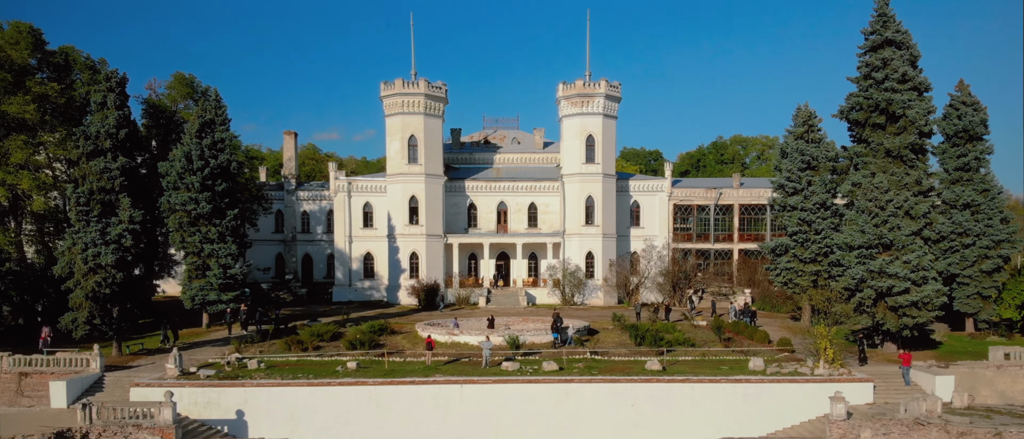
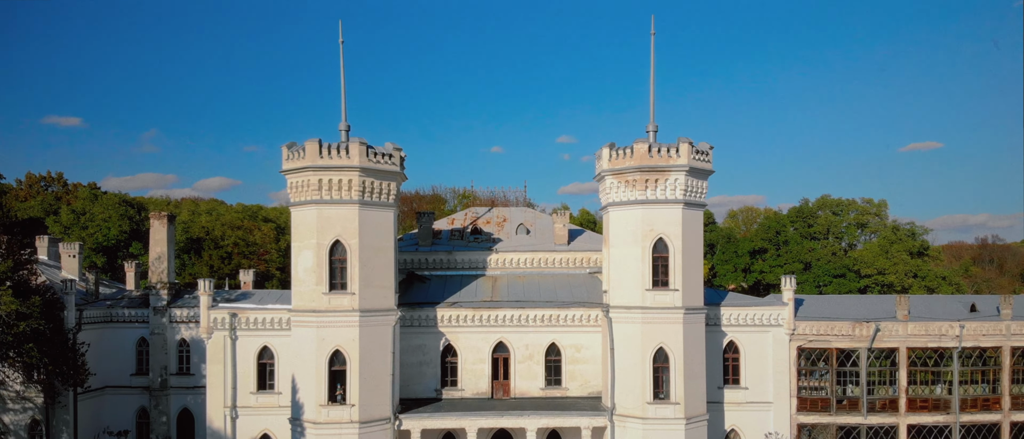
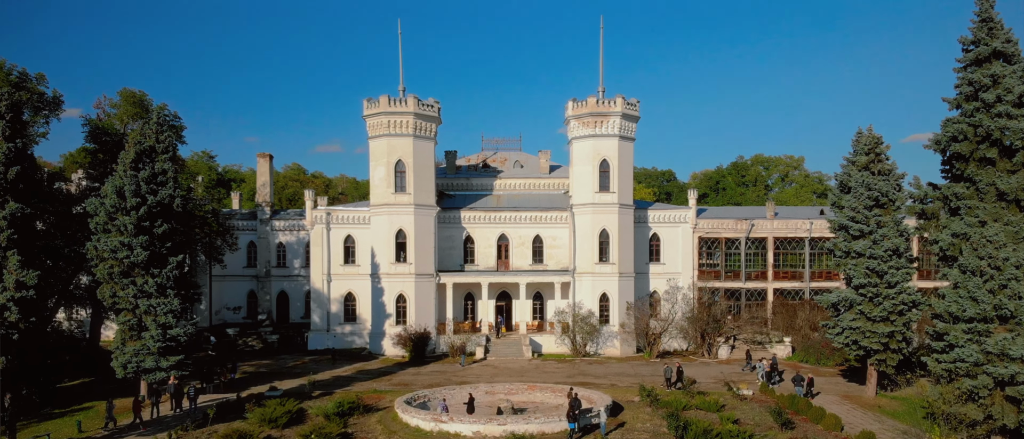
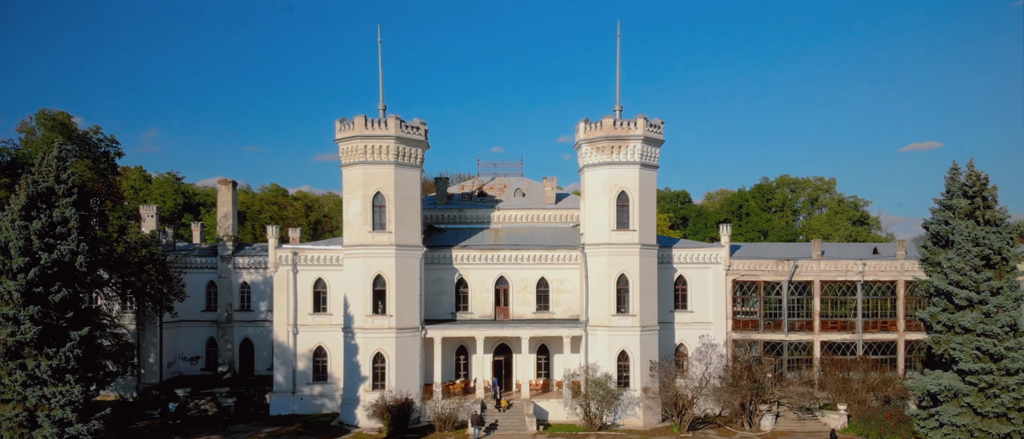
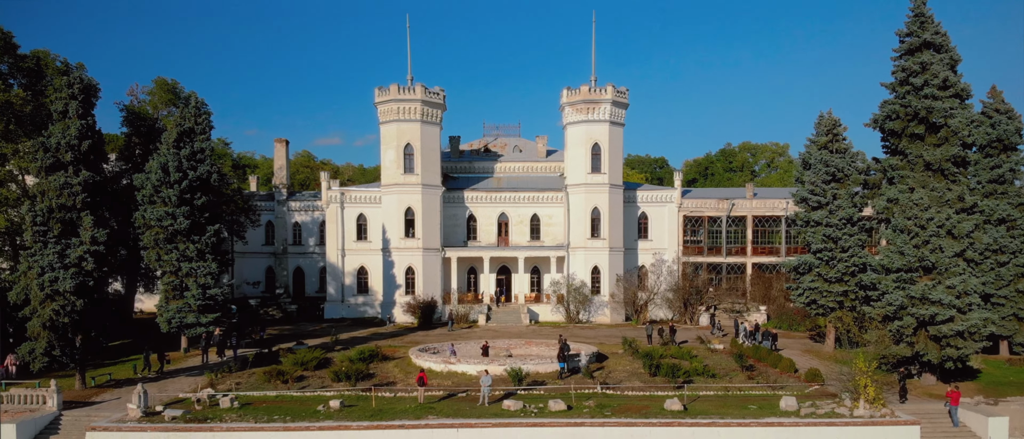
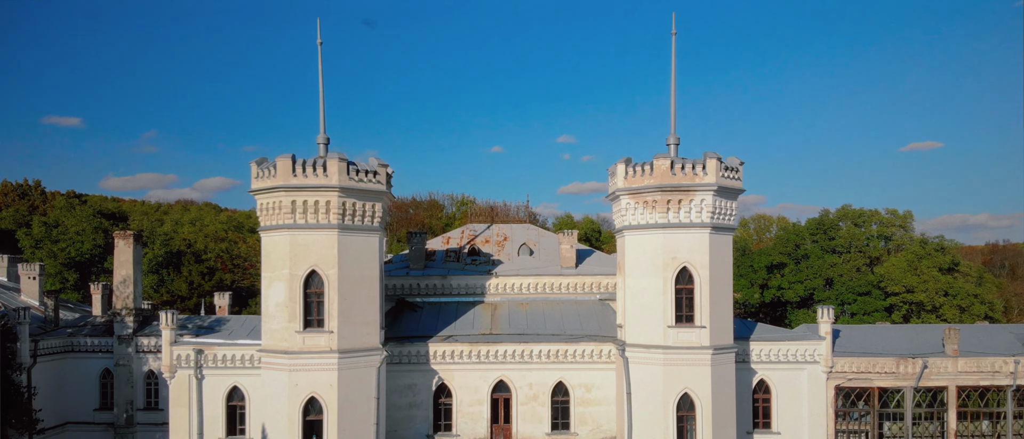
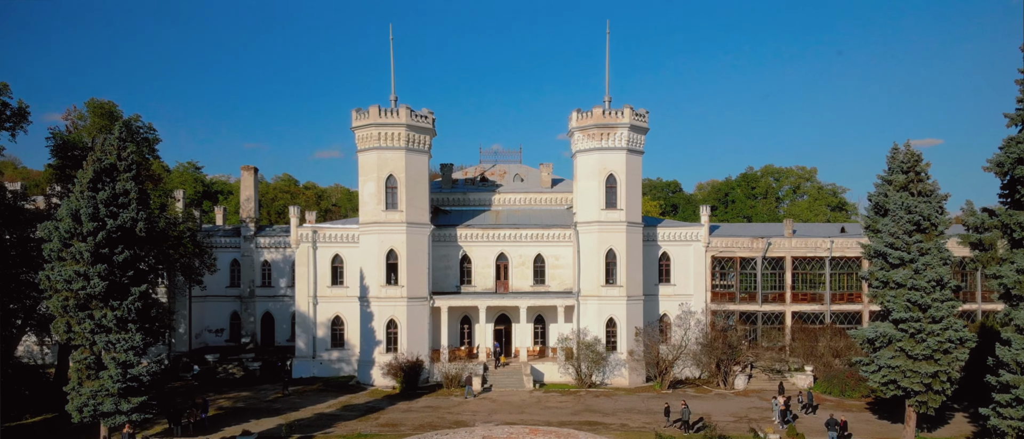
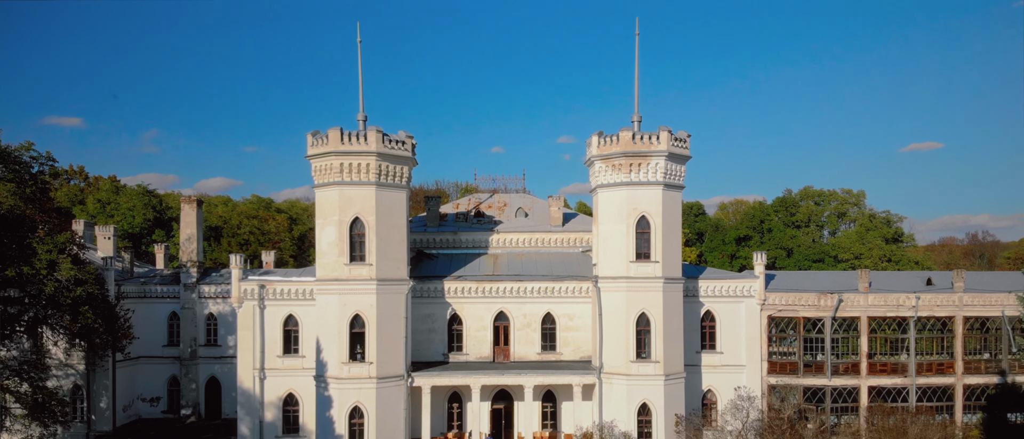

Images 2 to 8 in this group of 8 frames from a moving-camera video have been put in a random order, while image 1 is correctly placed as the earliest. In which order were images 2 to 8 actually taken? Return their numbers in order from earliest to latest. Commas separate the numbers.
5, 3, 7, 4, 8, 2, 6
